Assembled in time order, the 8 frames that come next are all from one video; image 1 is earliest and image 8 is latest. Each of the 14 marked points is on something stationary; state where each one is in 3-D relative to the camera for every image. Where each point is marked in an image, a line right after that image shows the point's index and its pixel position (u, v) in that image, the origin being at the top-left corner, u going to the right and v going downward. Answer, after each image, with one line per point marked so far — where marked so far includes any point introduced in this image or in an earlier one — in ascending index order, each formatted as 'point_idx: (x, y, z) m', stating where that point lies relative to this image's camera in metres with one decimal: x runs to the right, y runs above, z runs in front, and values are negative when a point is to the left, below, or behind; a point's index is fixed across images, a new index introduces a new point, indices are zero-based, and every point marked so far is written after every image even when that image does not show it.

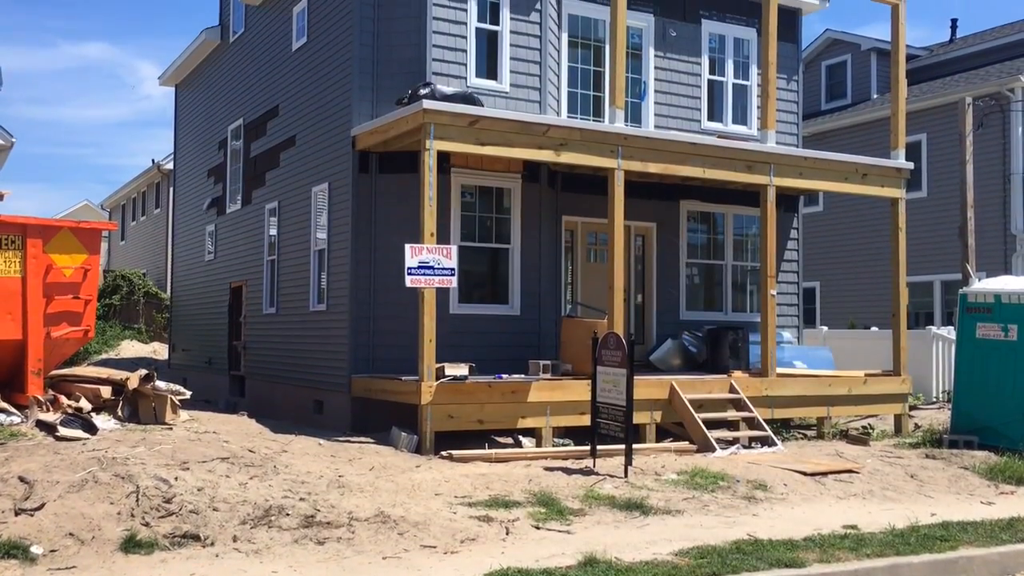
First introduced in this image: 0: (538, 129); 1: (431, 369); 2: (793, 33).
0: (+0.3, +1.8, +10.6) m
1: (-0.9, -0.8, +9.9) m
2: (+4.6, +4.2, +15.5) m
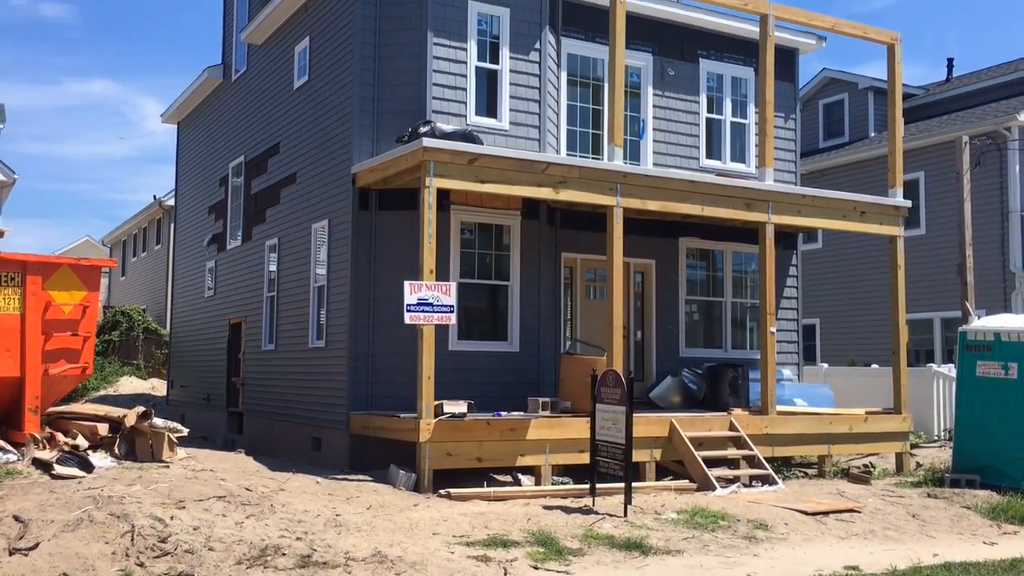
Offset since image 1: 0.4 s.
0: (+0.3, +1.4, +10.7) m
1: (-0.9, -1.2, +9.9) m
2: (+4.6, +3.6, +15.6) m
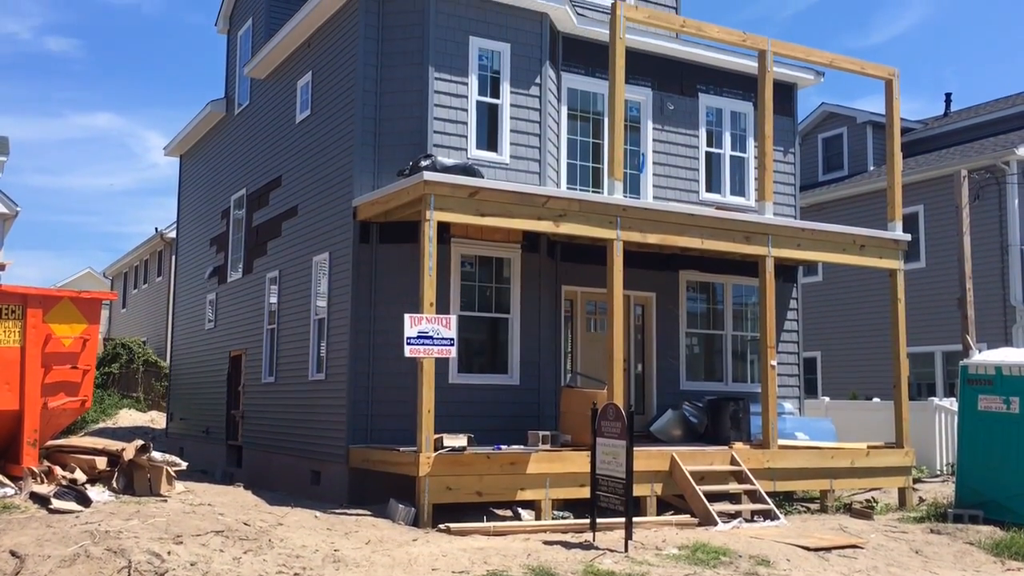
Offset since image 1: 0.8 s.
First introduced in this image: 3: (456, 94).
0: (+0.3, +1.0, +10.7) m
1: (-0.9, -1.6, +9.9) m
2: (+4.6, +3.0, +15.7) m
3: (-0.7, +2.5, +12.2) m
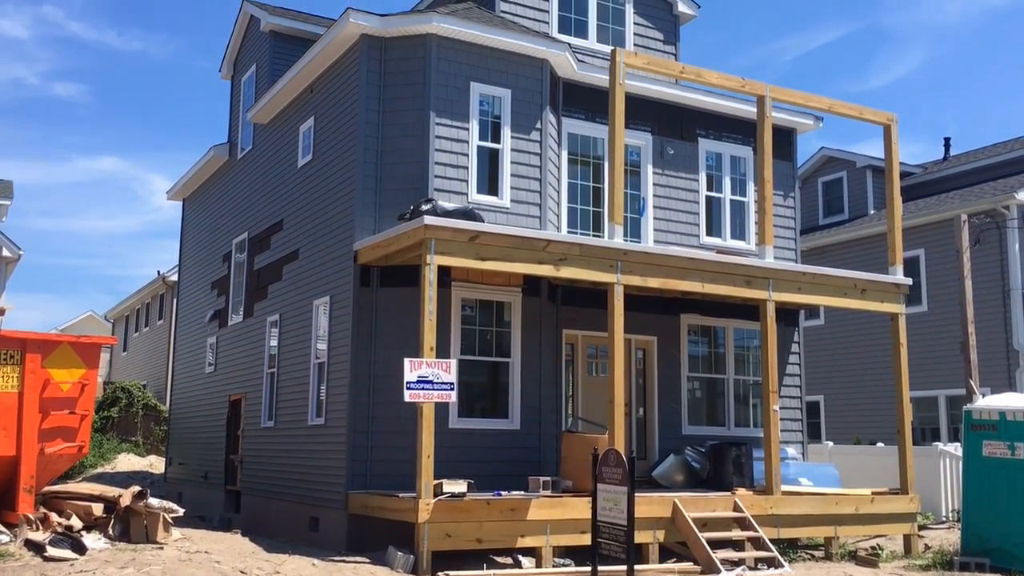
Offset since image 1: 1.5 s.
0: (+0.3, +0.5, +10.8) m
1: (-0.9, -2.0, +9.8) m
2: (+4.6, +2.3, +15.8) m
3: (-0.7, +1.9, +12.3) m
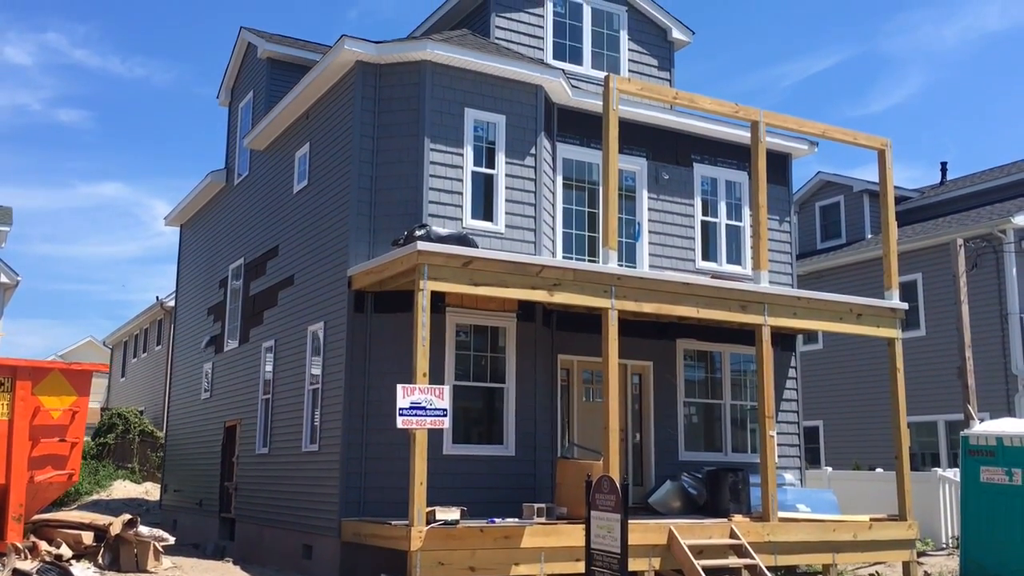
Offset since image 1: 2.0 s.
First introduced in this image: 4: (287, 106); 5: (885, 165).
0: (+0.2, +0.2, +10.7) m
1: (-0.9, -2.3, +9.7) m
2: (+4.6, +1.9, +15.9) m
3: (-0.8, +1.6, +12.3) m
4: (-3.3, +2.7, +14.0) m
5: (+5.5, +1.8, +13.9) m
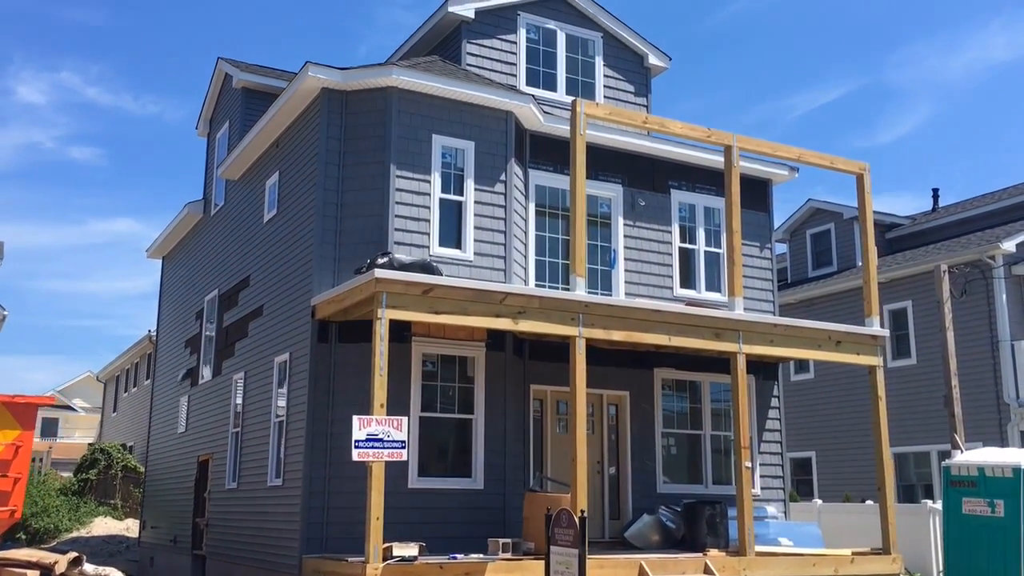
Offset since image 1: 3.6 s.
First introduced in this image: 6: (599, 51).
0: (-0.2, -0.1, +10.5) m
1: (-1.3, -2.6, +9.4) m
2: (+4.2, +1.4, +15.6) m
3: (-1.2, +1.2, +12.1) m
4: (-3.7, +2.3, +13.9) m
5: (+5.1, +1.4, +13.6) m
6: (+1.4, +3.8, +15.0) m
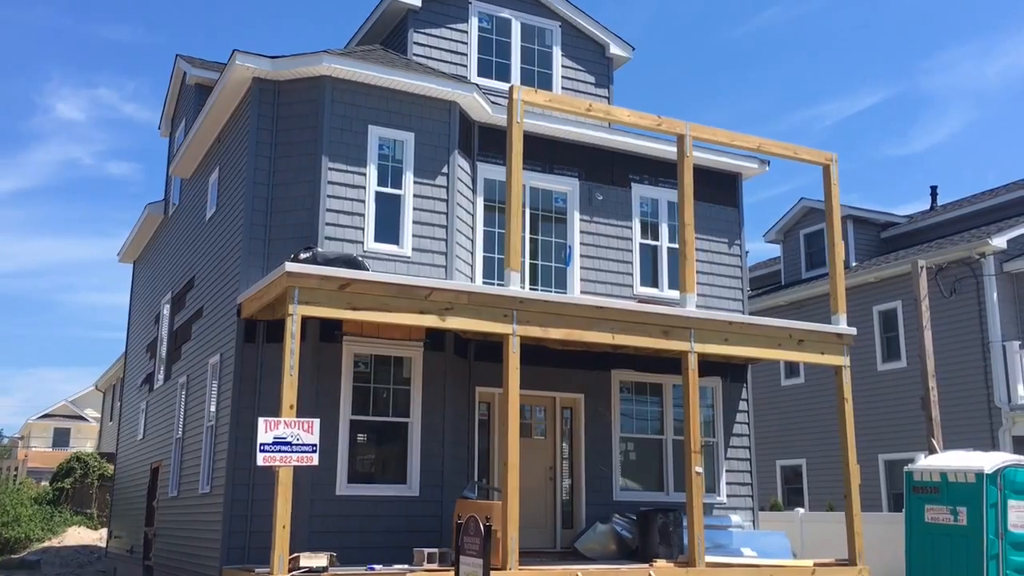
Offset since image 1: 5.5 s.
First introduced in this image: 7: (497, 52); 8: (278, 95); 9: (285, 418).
0: (-1.0, -0.1, +9.9) m
1: (-2.1, -2.5, +8.8) m
2: (+3.5, +1.4, +15.0) m
3: (-2.0, +1.3, +11.6) m
4: (-4.5, +2.3, +13.4) m
5: (+4.4, +1.5, +13.0) m
6: (+0.7, +3.8, +14.5) m
7: (-0.2, +3.5, +13.9) m
8: (-2.9, +2.4, +11.8) m
9: (-2.2, -1.2, +9.0) m
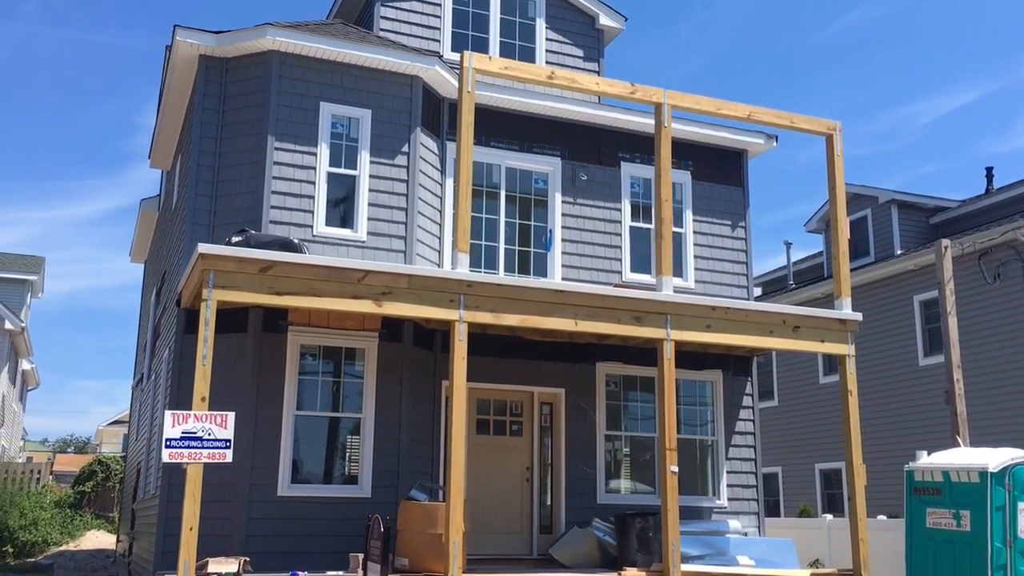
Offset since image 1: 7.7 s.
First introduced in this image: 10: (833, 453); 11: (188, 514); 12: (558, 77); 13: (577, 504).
0: (-1.6, +0.1, +9.1) m
1: (-2.8, -2.4, +8.1) m
2: (+3.3, +1.7, +13.8) m
3: (-2.4, +1.4, +10.9) m
4: (-4.8, +2.3, +12.9) m
5: (+4.0, +1.7, +11.8) m
6: (+0.4, +4.0, +13.6) m
7: (-0.5, +3.6, +13.1) m
8: (-3.4, +2.5, +11.2) m
9: (-2.8, -1.1, +8.3) m
10: (+6.6, -3.4, +19.5) m
11: (-2.8, -2.0, +8.2) m
12: (+0.5, +2.3, +10.5) m
13: (+0.8, -2.7, +11.8) m
